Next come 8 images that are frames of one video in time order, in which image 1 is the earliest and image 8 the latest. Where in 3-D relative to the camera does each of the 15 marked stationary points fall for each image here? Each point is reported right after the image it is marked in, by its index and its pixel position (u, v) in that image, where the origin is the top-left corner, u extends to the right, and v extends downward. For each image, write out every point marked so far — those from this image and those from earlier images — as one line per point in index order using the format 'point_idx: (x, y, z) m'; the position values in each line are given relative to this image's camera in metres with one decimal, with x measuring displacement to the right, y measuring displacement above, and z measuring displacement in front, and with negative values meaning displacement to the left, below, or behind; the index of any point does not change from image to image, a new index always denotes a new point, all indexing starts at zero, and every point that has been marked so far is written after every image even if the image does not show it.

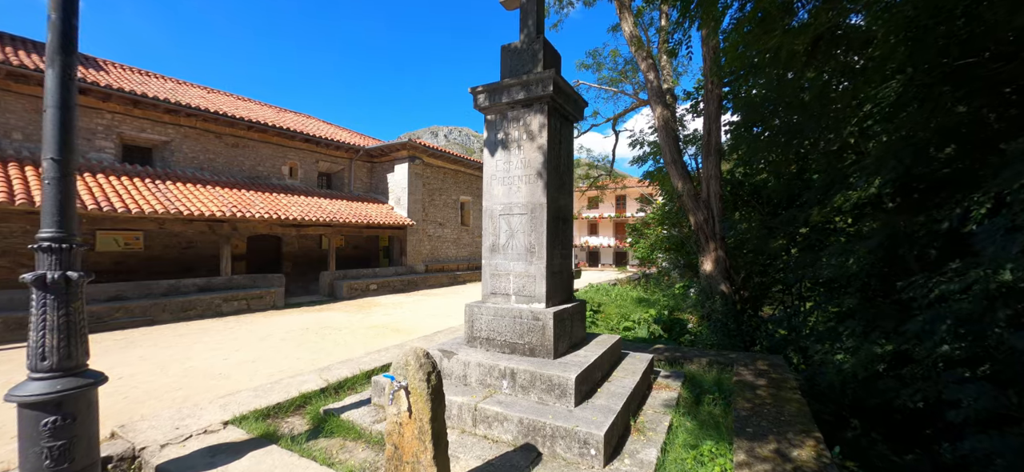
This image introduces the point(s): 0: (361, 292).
0: (-3.8, -1.4, +10.1) m
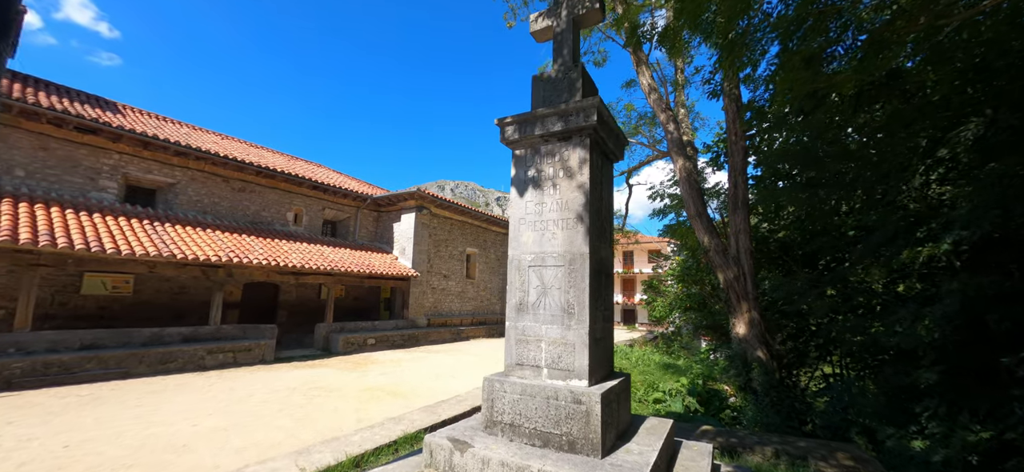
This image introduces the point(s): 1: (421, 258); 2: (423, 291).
0: (-3.6, -2.6, +9.4) m
1: (-2.7, -0.6, +12.0) m
2: (-2.7, -1.7, +12.0) m
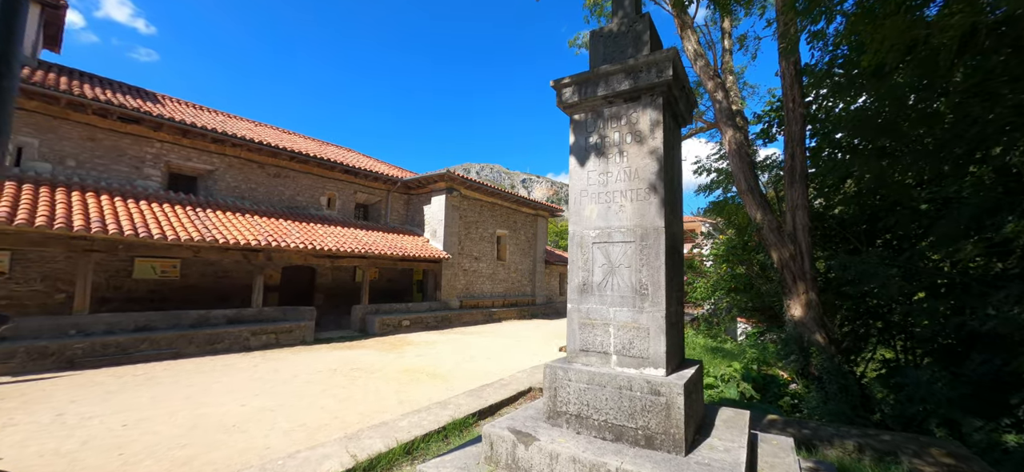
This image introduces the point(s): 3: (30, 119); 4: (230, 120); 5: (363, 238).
0: (-2.8, -2.2, +9.5) m
1: (-1.8, -0.1, +12.0) m
2: (-1.7, -1.1, +12.0) m
3: (-8.7, +2.1, +7.2) m
4: (-8.1, +3.3, +11.5) m
5: (-3.8, 0.0, +10.1) m
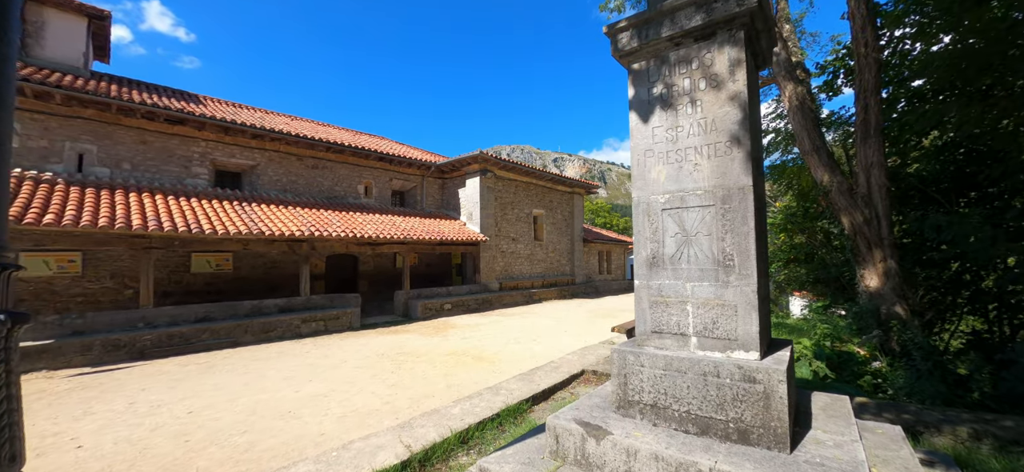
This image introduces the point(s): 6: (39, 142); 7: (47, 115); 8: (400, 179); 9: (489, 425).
0: (-1.8, -1.8, +9.5) m
1: (-0.7, +0.4, +11.8) m
2: (-0.6, -0.6, +11.9) m
3: (-8.1, +2.0, +7.6) m
4: (-7.2, +3.5, +11.7) m
5: (-2.8, +0.3, +10.1) m
6: (-8.5, +1.6, +7.2) m
7: (-8.4, +2.1, +7.2) m
8: (-3.4, +1.7, +12.1) m
9: (-0.1, -1.2, +2.5) m
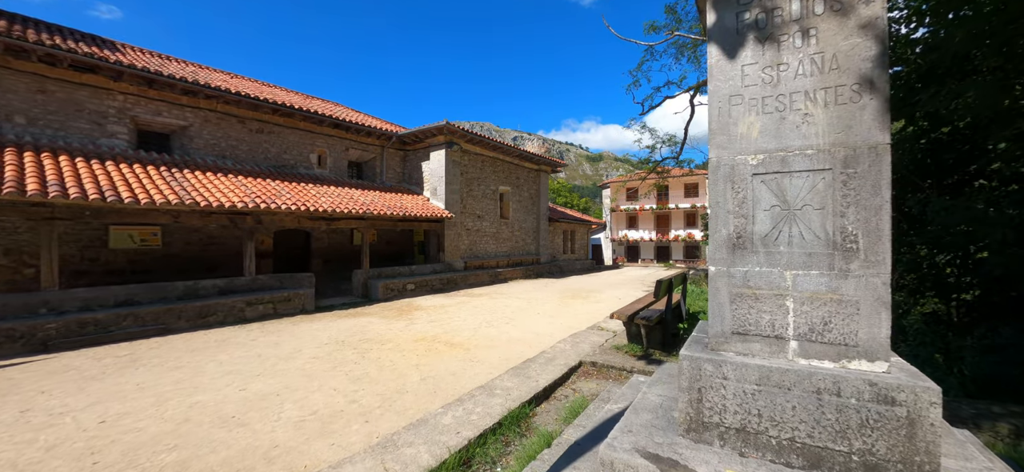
0: (-2.5, -1.3, +8.9) m
1: (-1.6, +1.1, +11.2) m
2: (-1.5, +0.1, +11.3) m
3: (-8.5, +2.6, +6.1) m
4: (-8.0, +4.3, +10.3) m
5: (-3.5, +0.9, +9.3) m
6: (-8.9, +2.1, +5.7) m
7: (-8.8, +2.6, +5.7) m
8: (-4.3, +2.4, +11.1) m
9: (-0.1, -1.1, +2.1) m
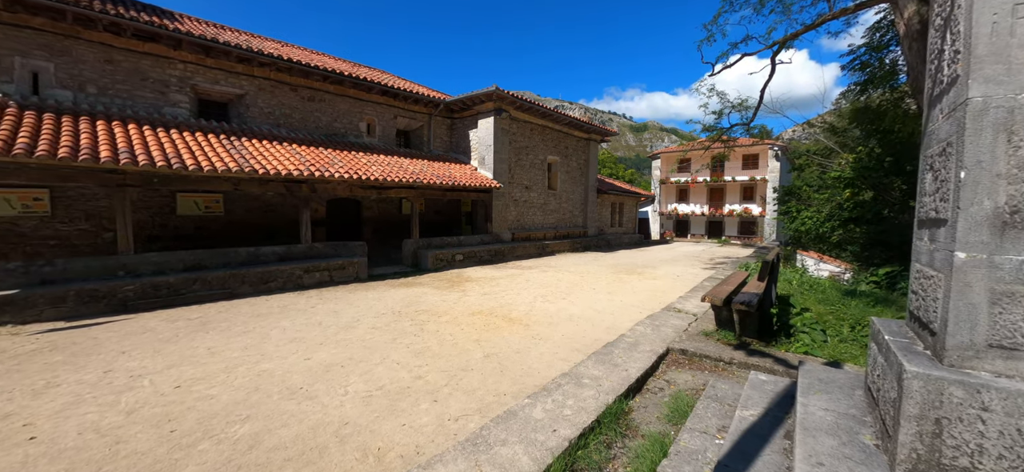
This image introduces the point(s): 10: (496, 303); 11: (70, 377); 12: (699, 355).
0: (-1.4, -0.6, +8.8) m
1: (-0.3, +1.8, +10.8) m
2: (-0.2, +0.9, +11.0) m
3: (-7.5, +3.1, +6.3) m
4: (-6.7, +5.1, +10.3) m
5: (-2.4, +1.6, +9.1) m
6: (-8.0, +2.7, +5.9) m
7: (-7.9, +3.2, +5.9) m
8: (-2.9, +3.3, +10.9) m
9: (+0.4, -0.9, +1.8) m
10: (-0.2, -1.0, +5.7) m
11: (-3.5, -1.1, +3.1) m
12: (+1.3, -0.9, +2.9) m
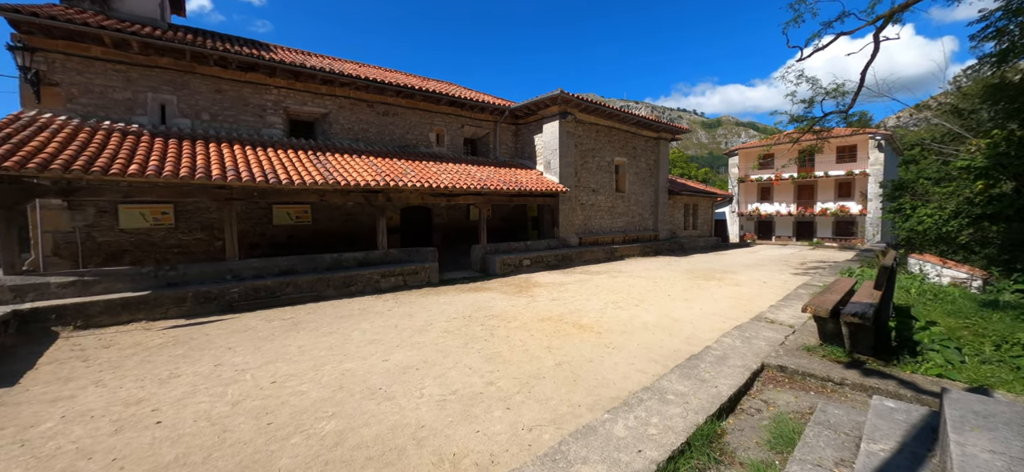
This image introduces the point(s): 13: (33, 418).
0: (+0.1, -0.7, +8.9) m
1: (+1.5, +1.7, +10.7) m
2: (+1.6, +0.7, +10.8) m
3: (-6.4, +3.0, +7.4) m
4: (-4.9, +4.9, +11.2) m
5: (-0.8, +1.5, +9.3) m
6: (-6.9, +2.5, +7.1) m
7: (-6.8, +3.0, +7.1) m
8: (-1.1, +3.1, +11.2) m
9: (+0.7, -0.9, +1.7) m
10: (+0.7, -1.0, +5.6) m
11: (-2.9, -1.2, +3.6) m
12: (+1.8, -0.9, +2.5) m
13: (-3.3, -1.3, +2.8) m
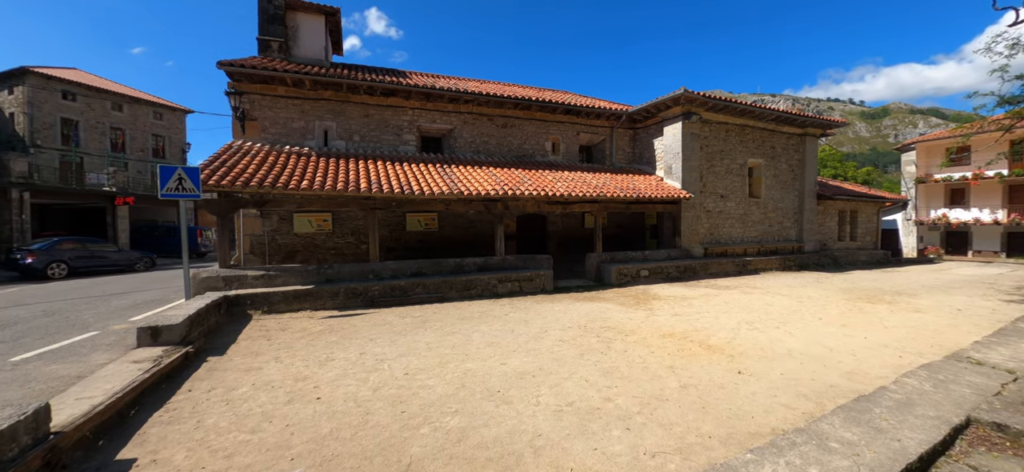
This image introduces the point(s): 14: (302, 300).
0: (+2.5, -0.9, +8.5) m
1: (+4.4, +1.5, +9.9) m
2: (+4.6, +0.5, +10.0) m
3: (-4.1, +2.9, +8.9) m
4: (-1.6, +4.7, +12.1) m
5: (+1.8, +1.3, +9.2) m
6: (-4.6, +2.5, +8.7) m
7: (-4.6, +3.0, +8.7) m
8: (+2.0, +2.9, +11.1) m
9: (+1.2, -1.0, +1.4) m
10: (+2.3, -1.2, +5.1) m
11: (-1.8, -1.2, +4.2) m
12: (+2.5, -1.0, +1.9) m
13: (-2.4, -1.3, +3.5) m
14: (-3.3, -1.0, +6.2) m
